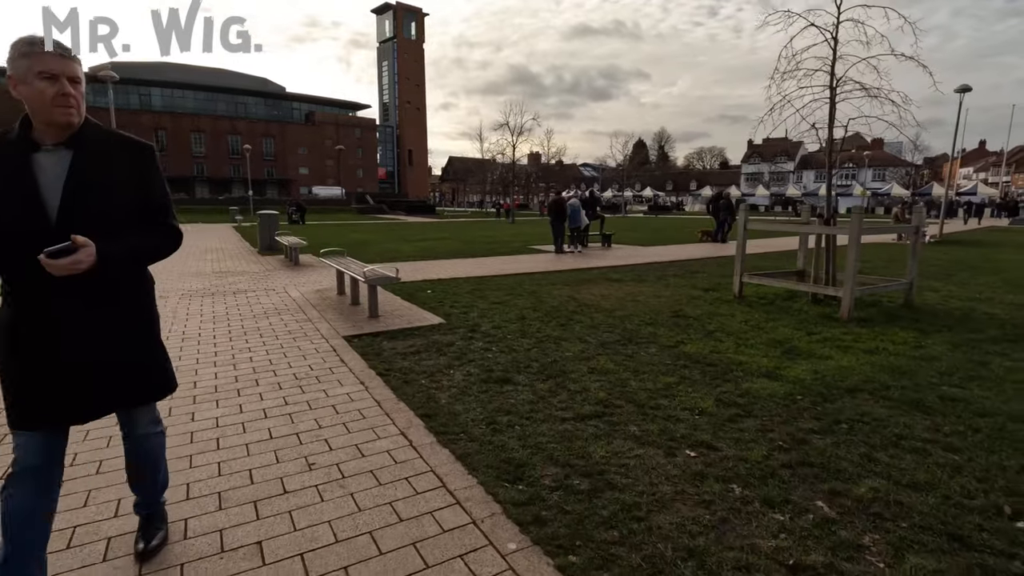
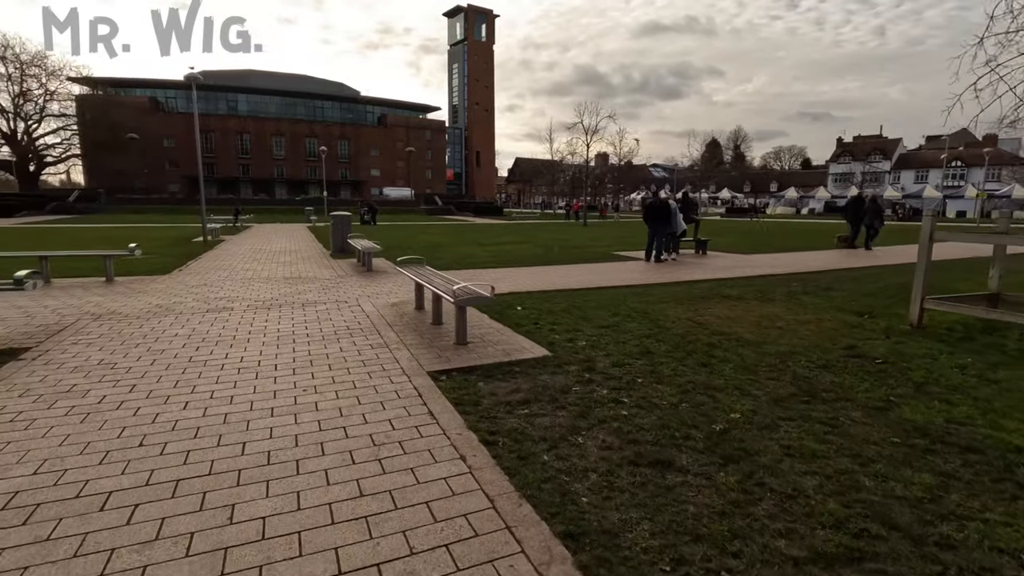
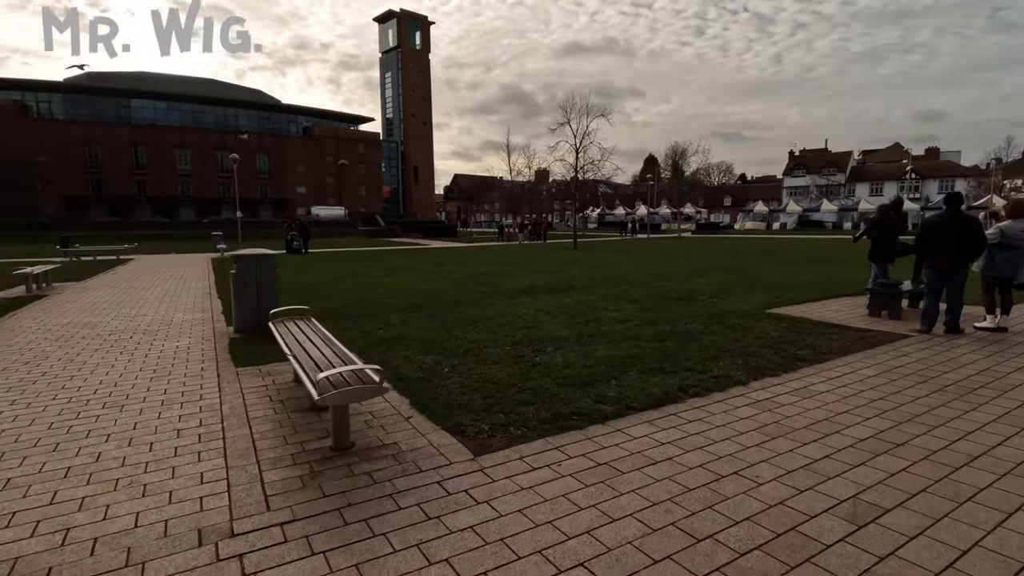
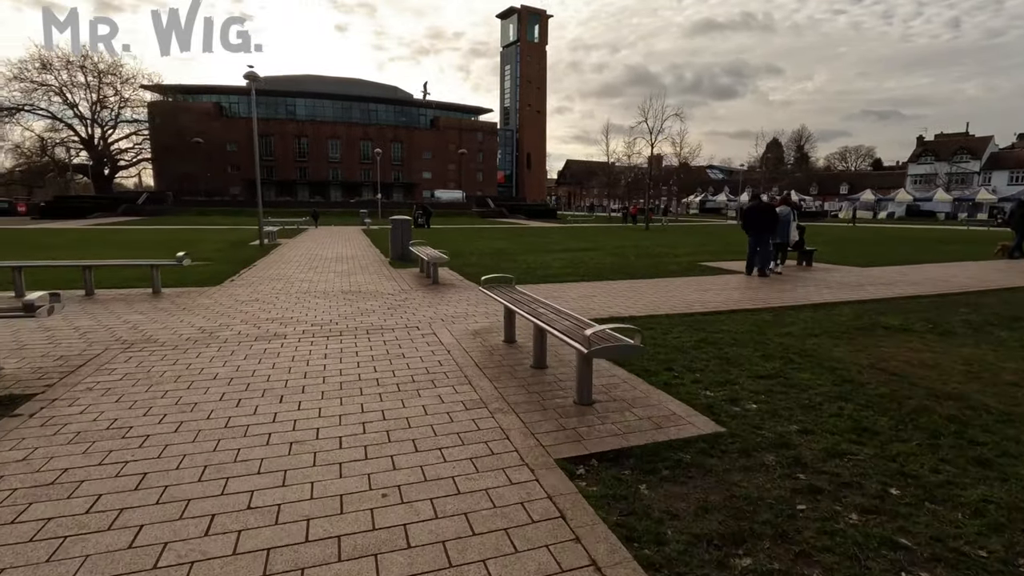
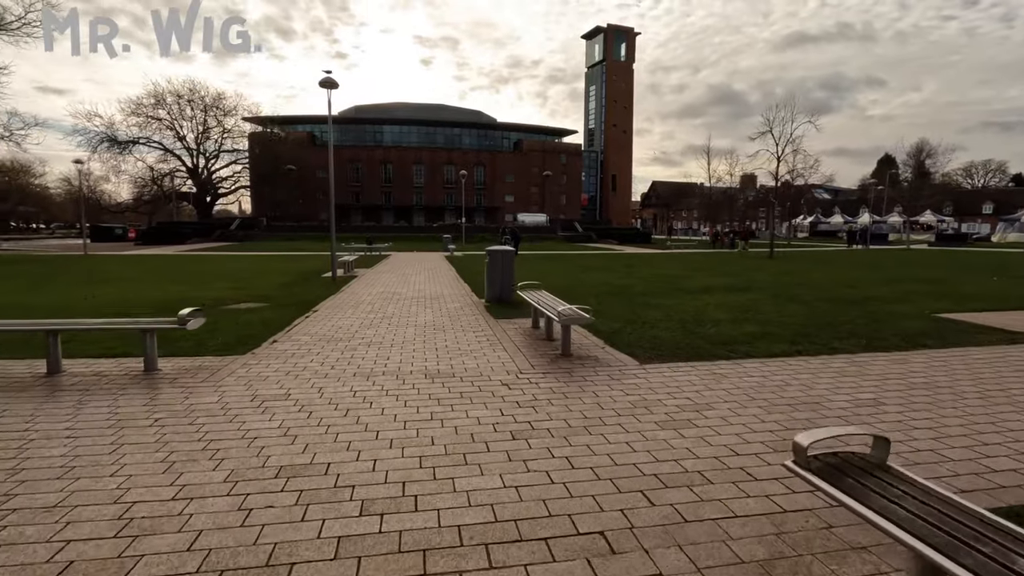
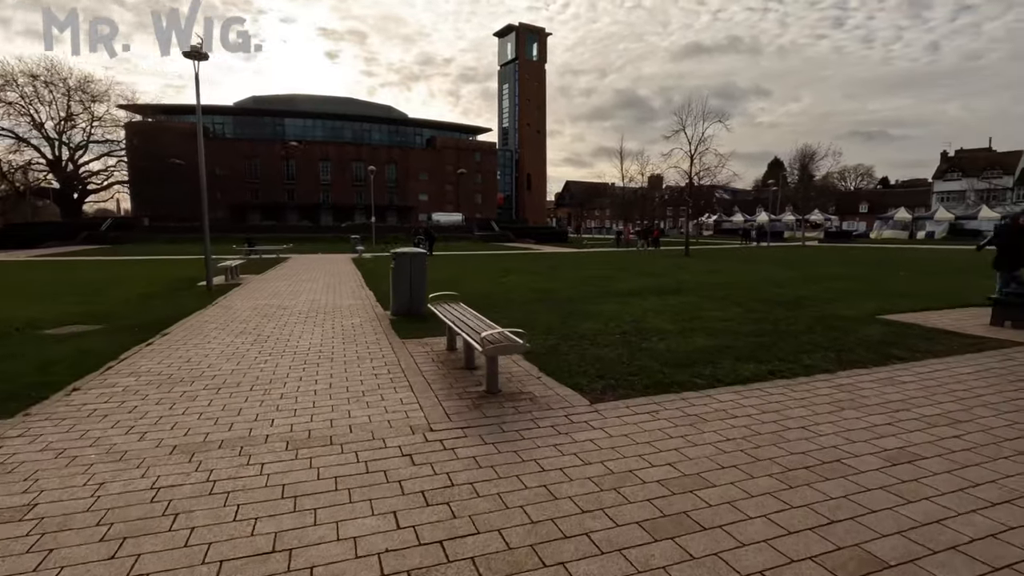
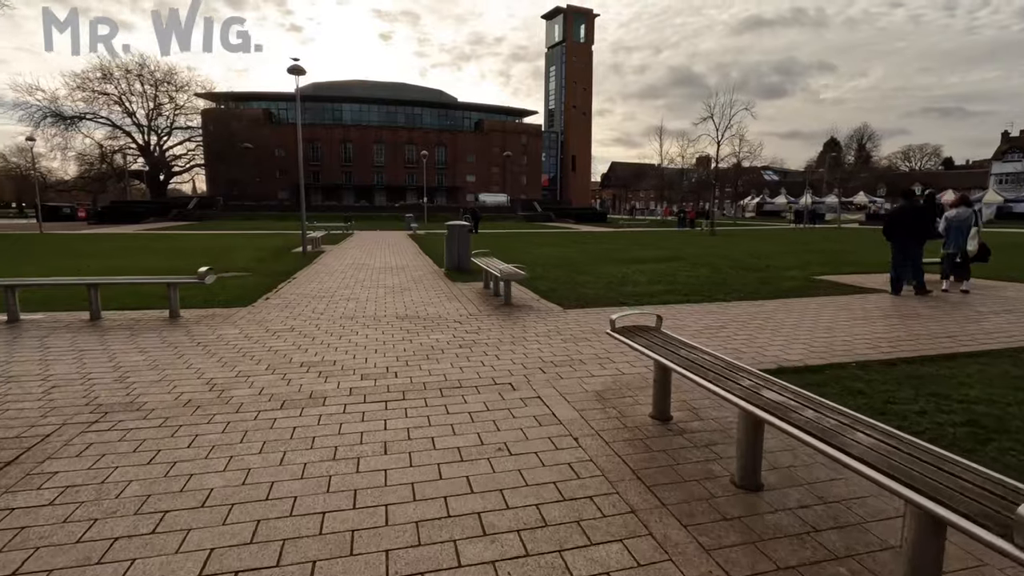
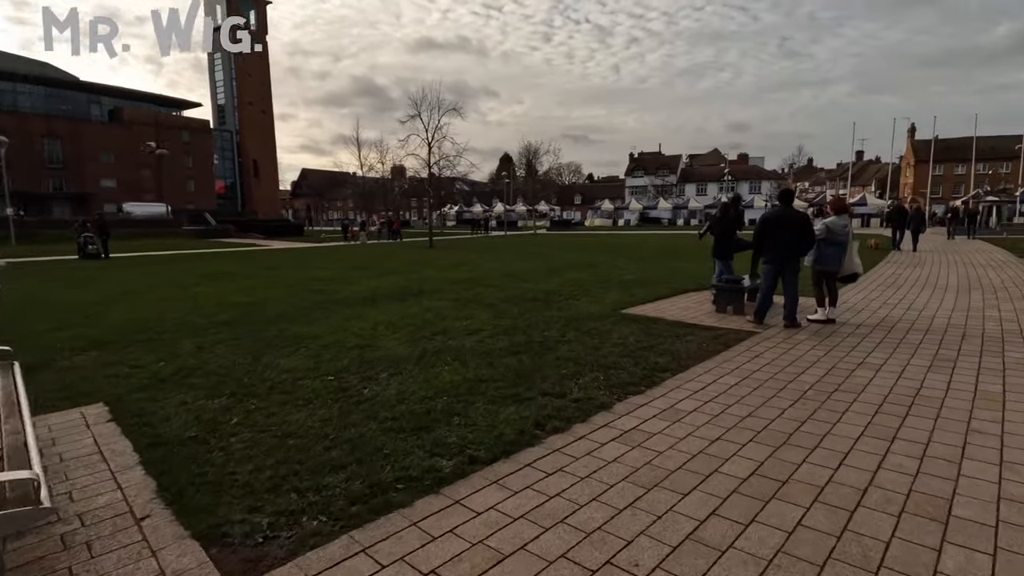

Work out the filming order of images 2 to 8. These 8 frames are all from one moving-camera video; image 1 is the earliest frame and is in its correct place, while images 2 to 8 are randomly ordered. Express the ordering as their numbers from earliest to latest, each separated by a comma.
2, 4, 7, 5, 6, 3, 8
